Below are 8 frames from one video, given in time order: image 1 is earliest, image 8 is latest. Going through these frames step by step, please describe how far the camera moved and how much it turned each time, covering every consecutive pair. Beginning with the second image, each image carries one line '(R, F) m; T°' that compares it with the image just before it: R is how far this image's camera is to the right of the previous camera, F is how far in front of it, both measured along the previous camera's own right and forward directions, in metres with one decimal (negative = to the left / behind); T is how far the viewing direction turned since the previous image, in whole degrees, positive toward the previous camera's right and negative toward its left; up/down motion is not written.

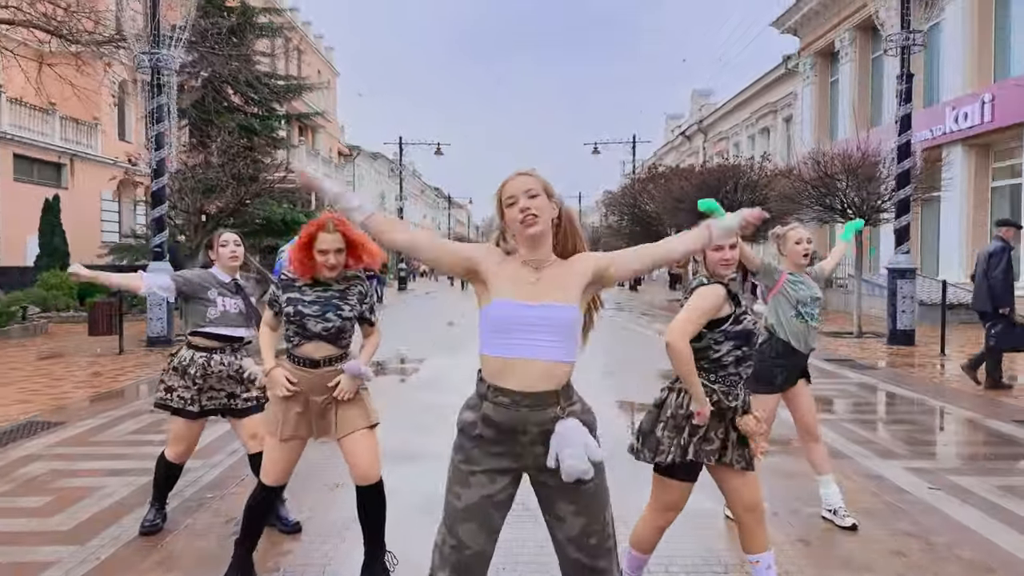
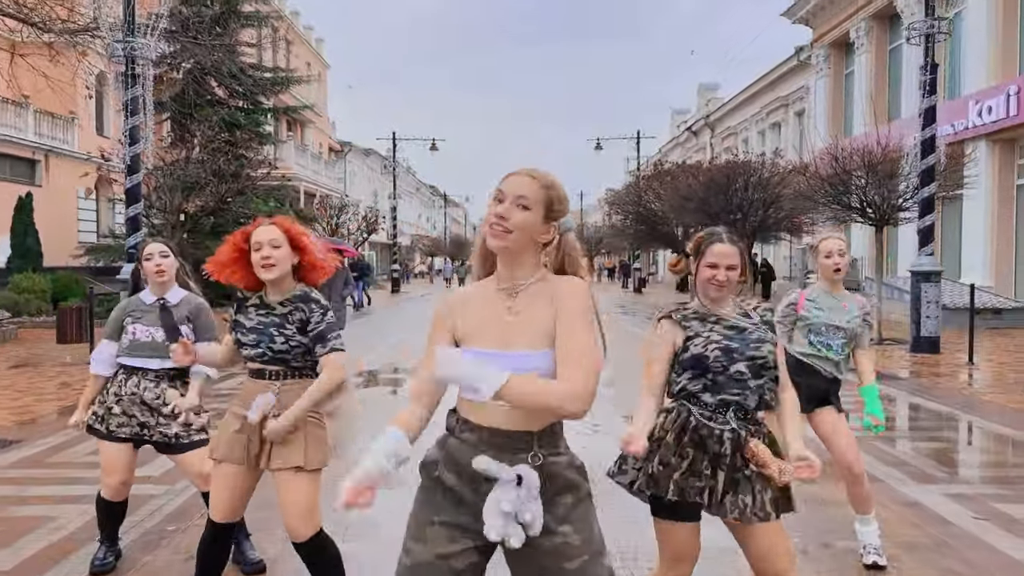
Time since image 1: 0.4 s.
(+0.1, +0.9) m; 0°
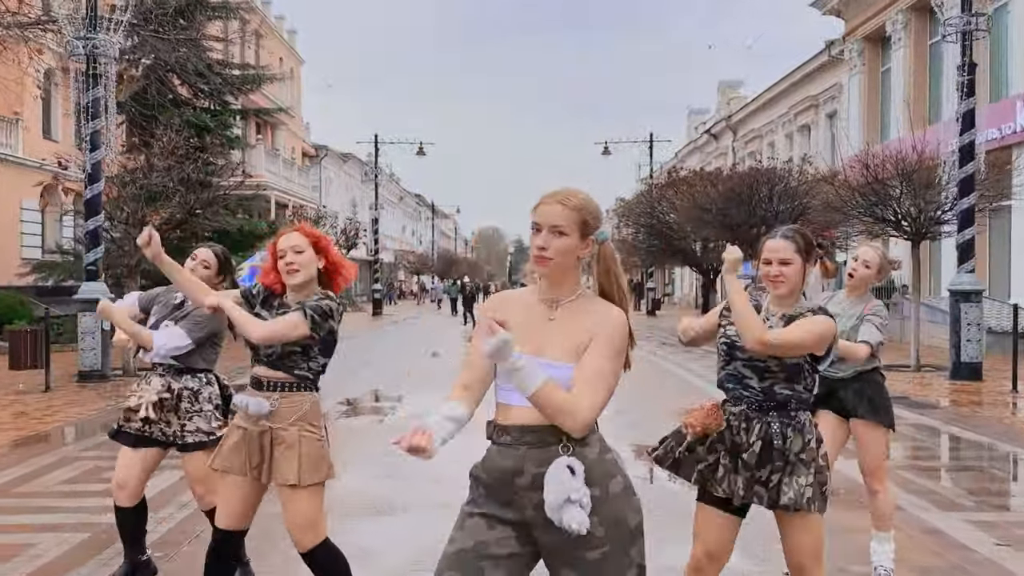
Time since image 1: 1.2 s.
(+0.5, +1.8) m; -1°
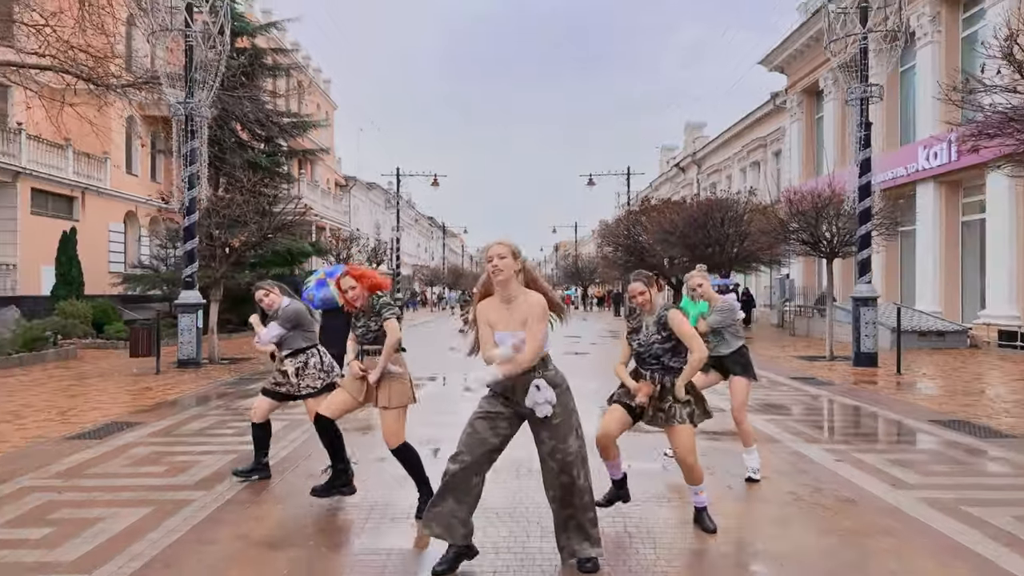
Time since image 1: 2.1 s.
(0.0, -3.3) m; 0°
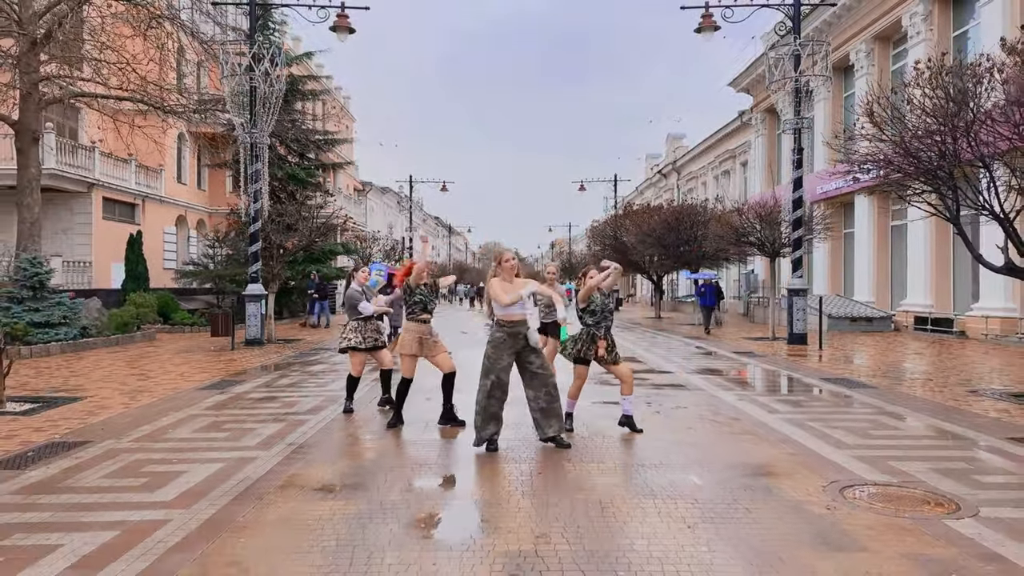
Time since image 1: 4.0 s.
(-0.1, -3.2) m; 0°
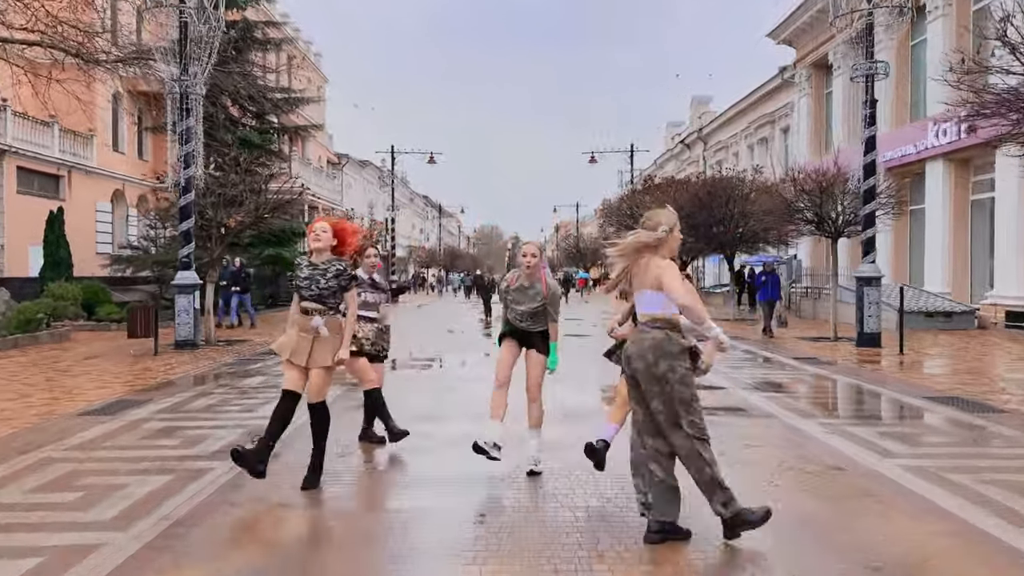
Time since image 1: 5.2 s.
(+0.1, +3.6) m; 0°
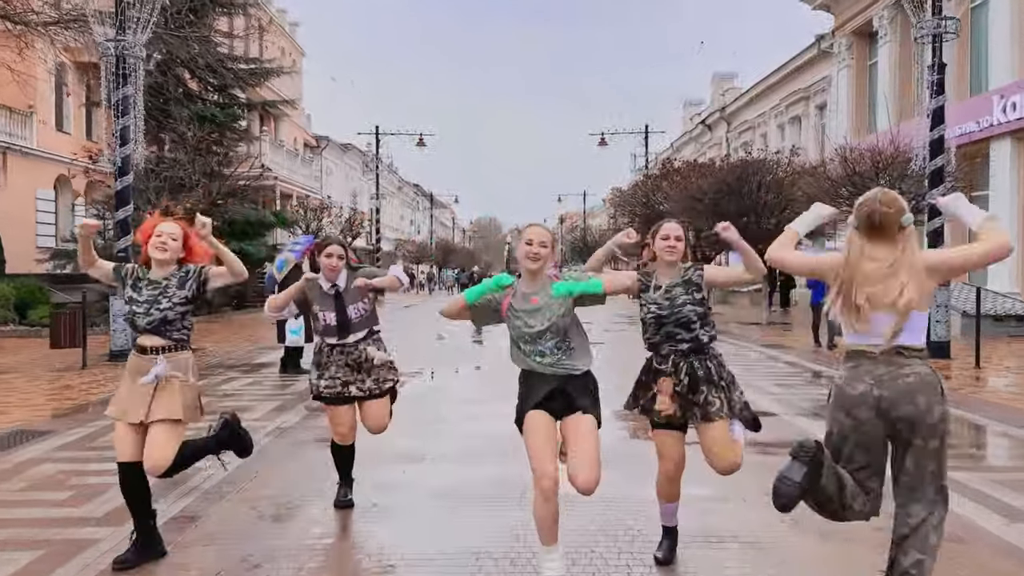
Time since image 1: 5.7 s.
(0.0, +2.3) m; 0°
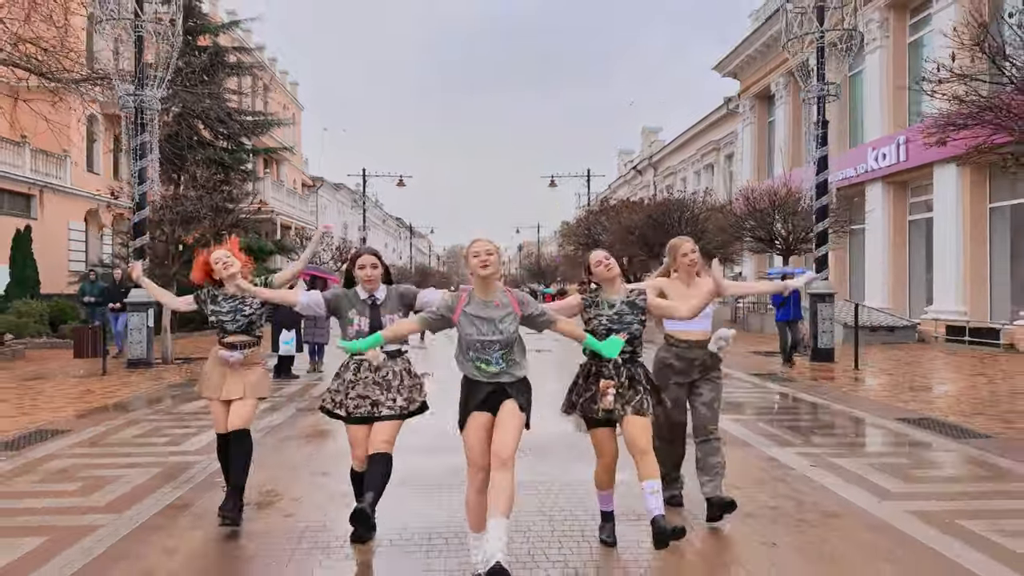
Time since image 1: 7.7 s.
(-0.5, -2.9) m; +4°
